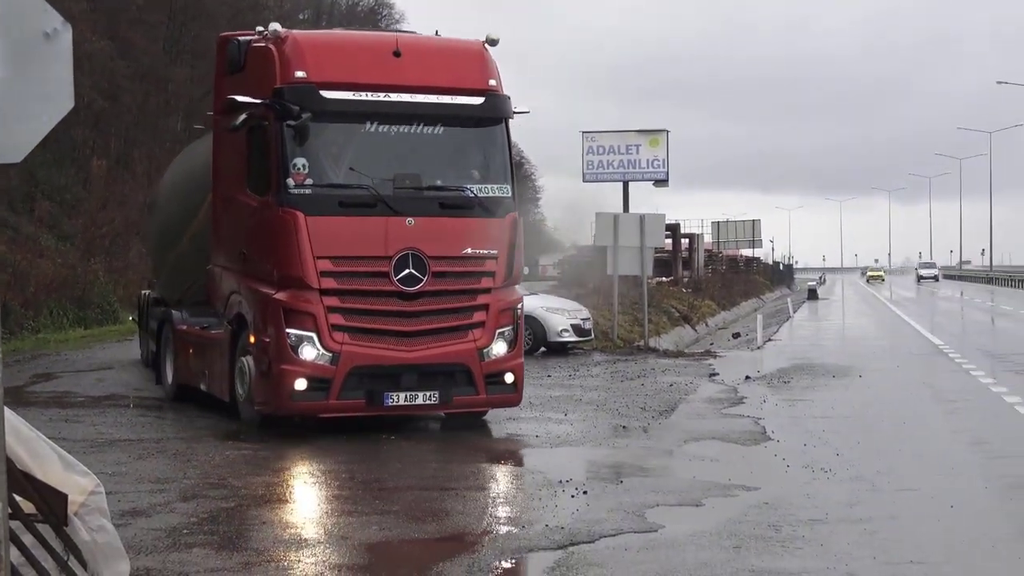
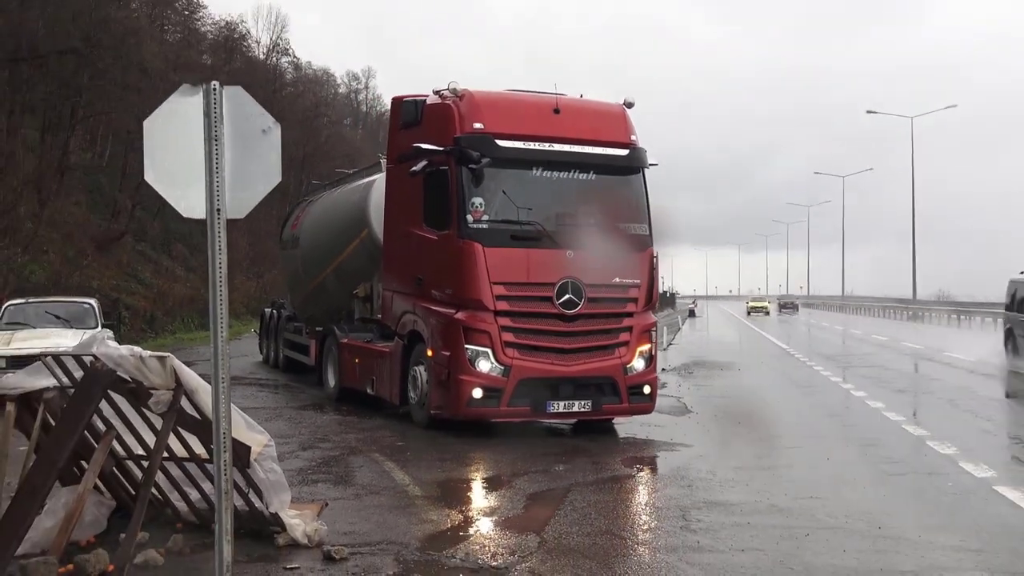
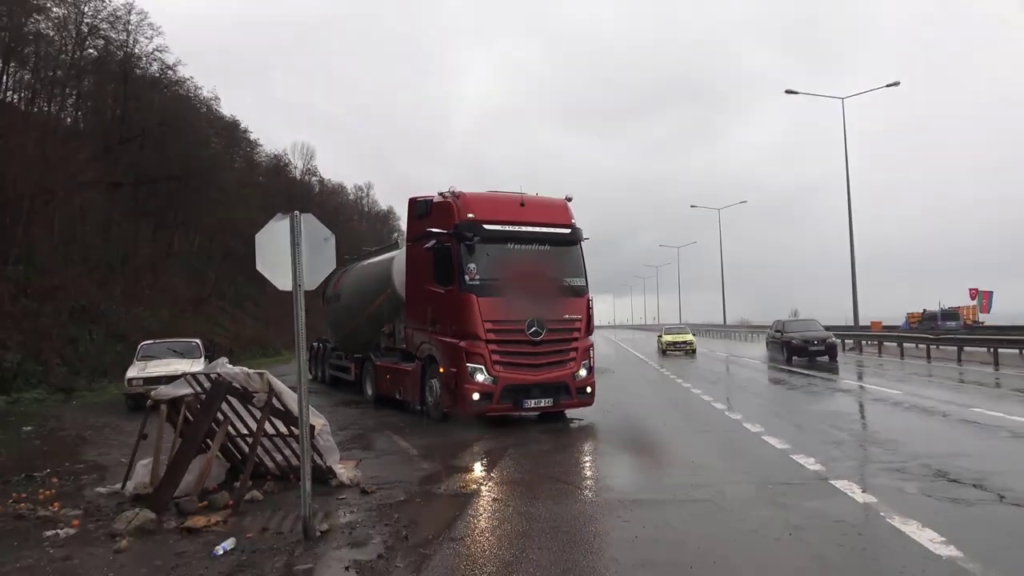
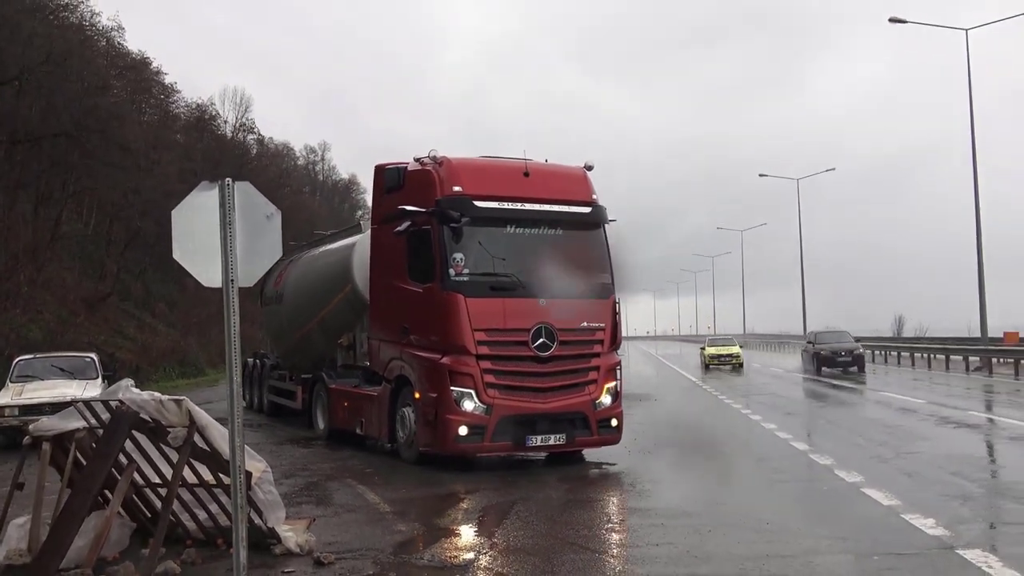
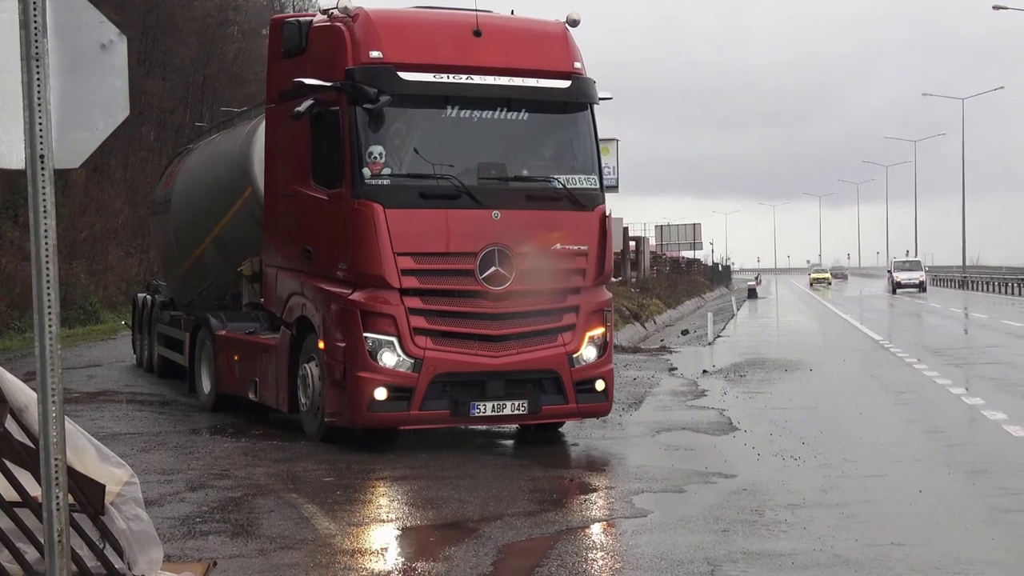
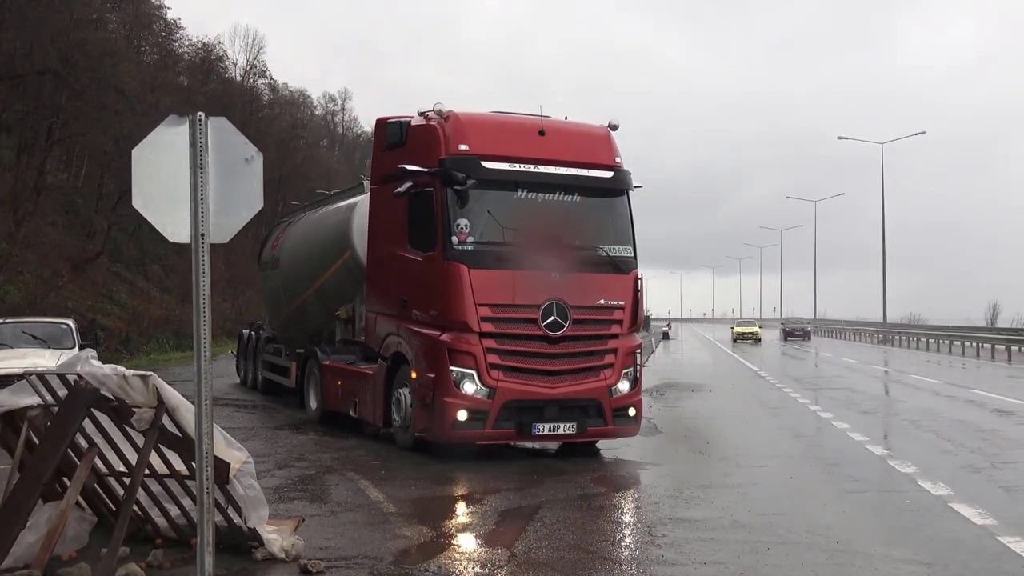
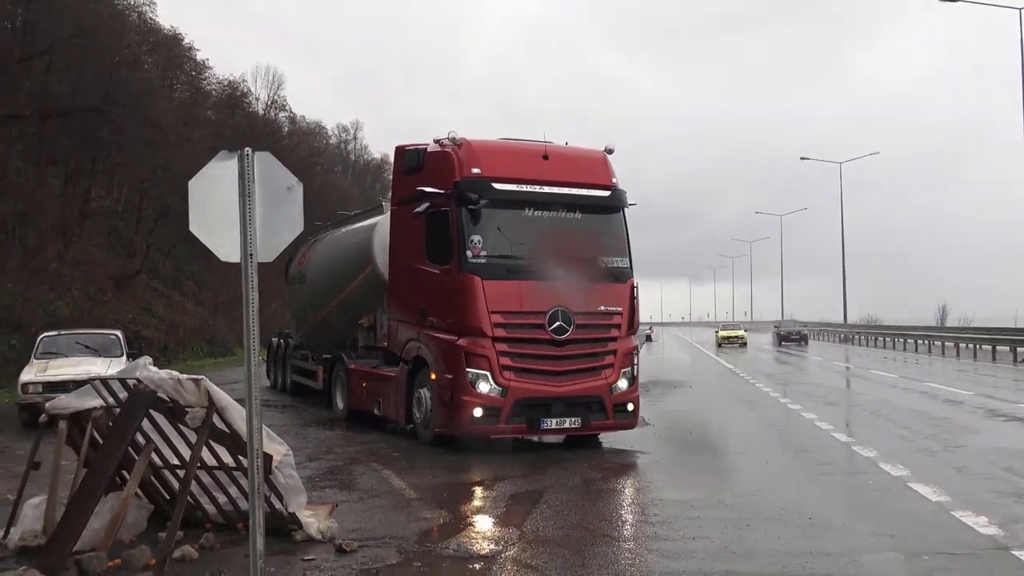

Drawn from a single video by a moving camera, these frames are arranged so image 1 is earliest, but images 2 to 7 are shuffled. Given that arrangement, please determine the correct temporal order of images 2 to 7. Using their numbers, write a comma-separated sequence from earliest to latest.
5, 2, 6, 7, 4, 3
